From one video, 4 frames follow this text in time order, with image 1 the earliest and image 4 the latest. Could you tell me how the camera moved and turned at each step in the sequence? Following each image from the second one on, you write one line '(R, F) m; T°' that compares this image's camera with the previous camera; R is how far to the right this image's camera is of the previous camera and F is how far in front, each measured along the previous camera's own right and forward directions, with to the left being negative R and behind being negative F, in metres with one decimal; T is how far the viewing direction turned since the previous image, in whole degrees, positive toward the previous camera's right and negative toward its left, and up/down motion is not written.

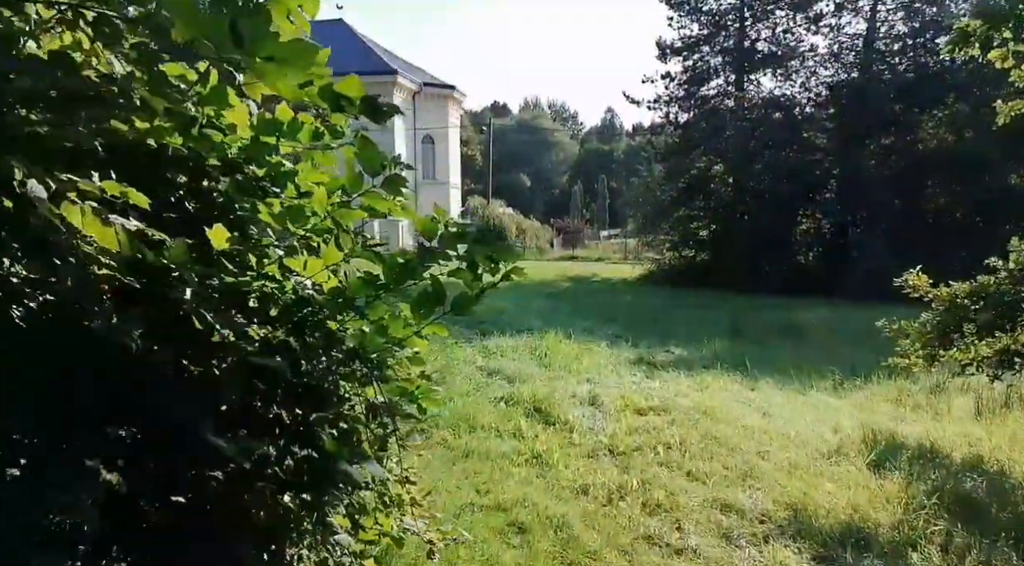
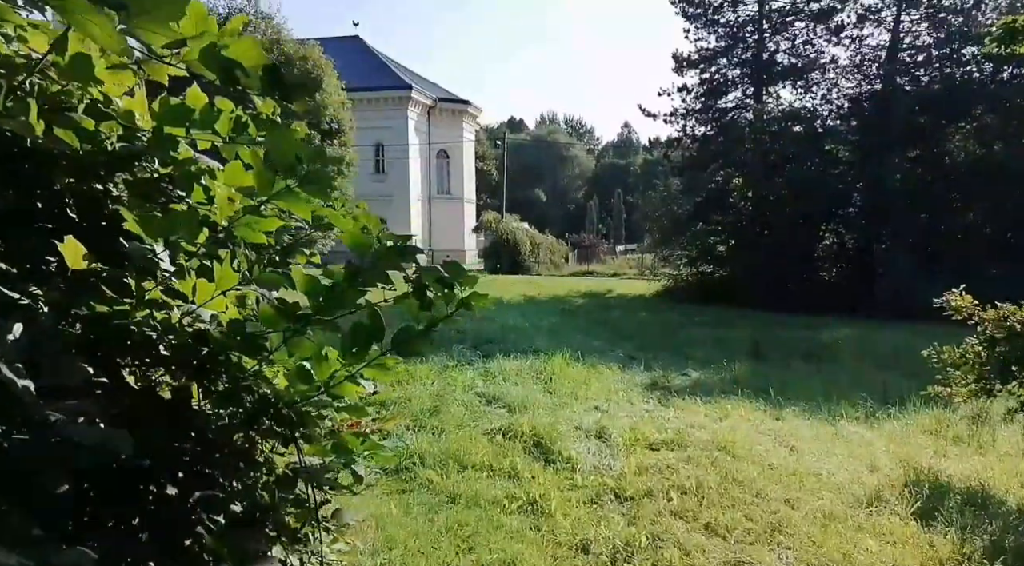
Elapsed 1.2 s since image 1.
(+0.1, +0.5) m; -1°
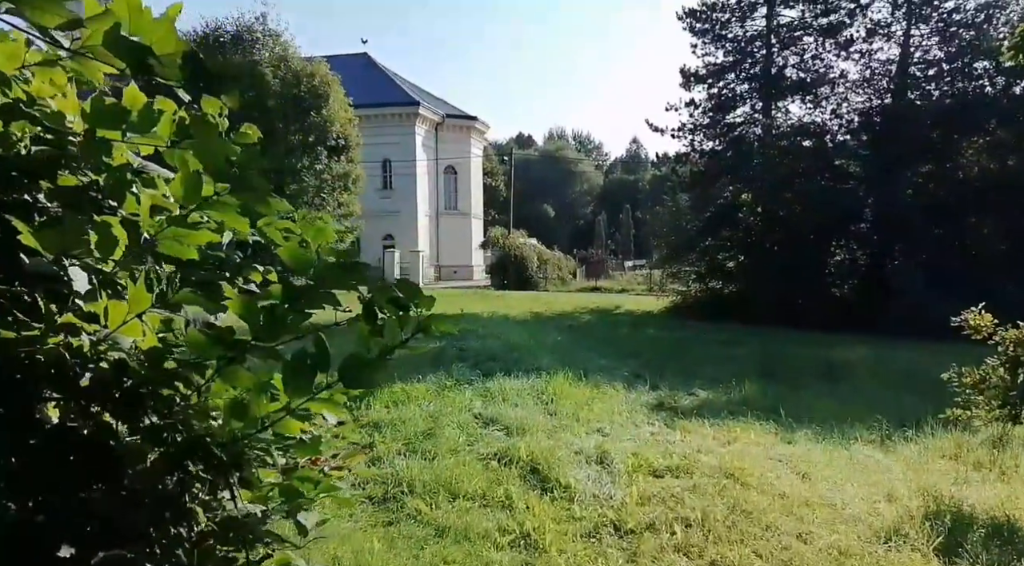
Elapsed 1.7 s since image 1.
(+0.1, +0.2) m; -1°
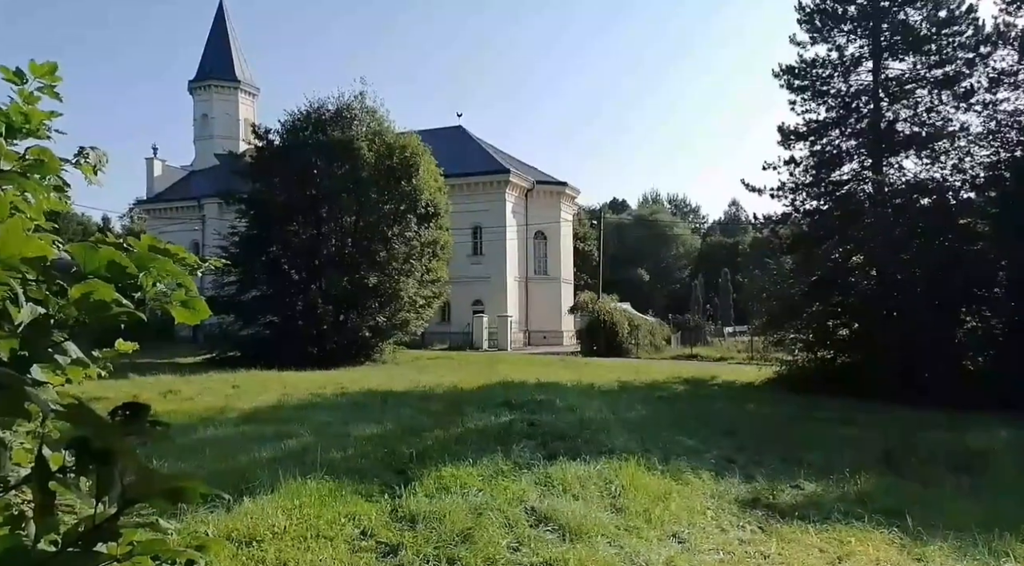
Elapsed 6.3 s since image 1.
(+0.2, +0.8) m; -7°
